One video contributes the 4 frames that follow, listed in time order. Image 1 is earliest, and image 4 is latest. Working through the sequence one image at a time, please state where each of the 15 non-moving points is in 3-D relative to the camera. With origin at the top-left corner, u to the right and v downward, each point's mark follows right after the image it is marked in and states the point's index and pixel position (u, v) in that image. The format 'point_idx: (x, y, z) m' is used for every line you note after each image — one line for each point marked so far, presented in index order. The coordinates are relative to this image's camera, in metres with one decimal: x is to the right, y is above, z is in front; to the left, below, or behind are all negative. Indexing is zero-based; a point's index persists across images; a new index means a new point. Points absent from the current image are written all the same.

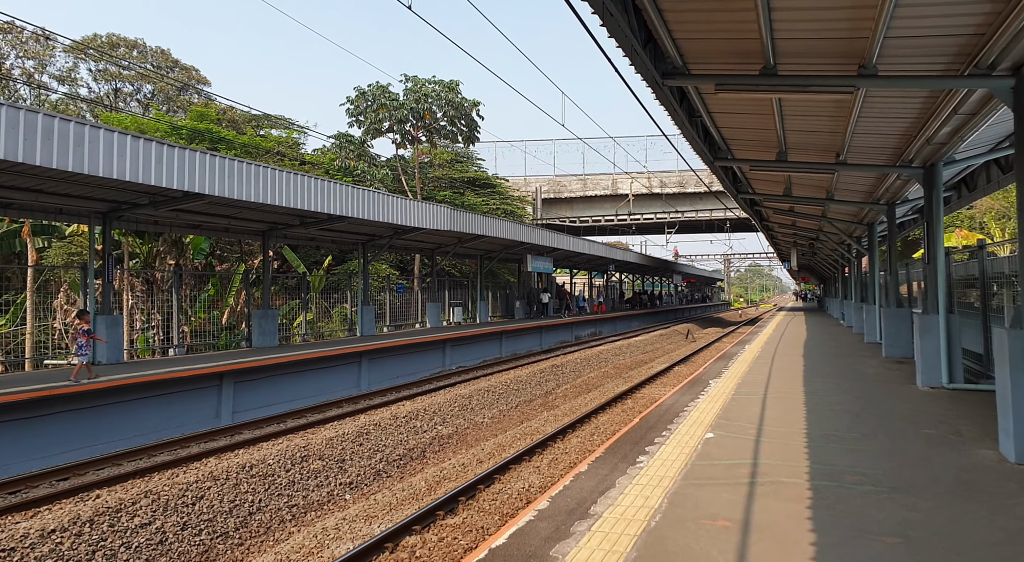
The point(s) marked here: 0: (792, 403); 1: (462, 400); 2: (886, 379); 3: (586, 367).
0: (+3.3, -1.5, +8.0) m
1: (-1.0, -2.4, +13.1) m
2: (+5.6, -1.5, +9.9) m
3: (+2.2, -2.6, +19.9) m
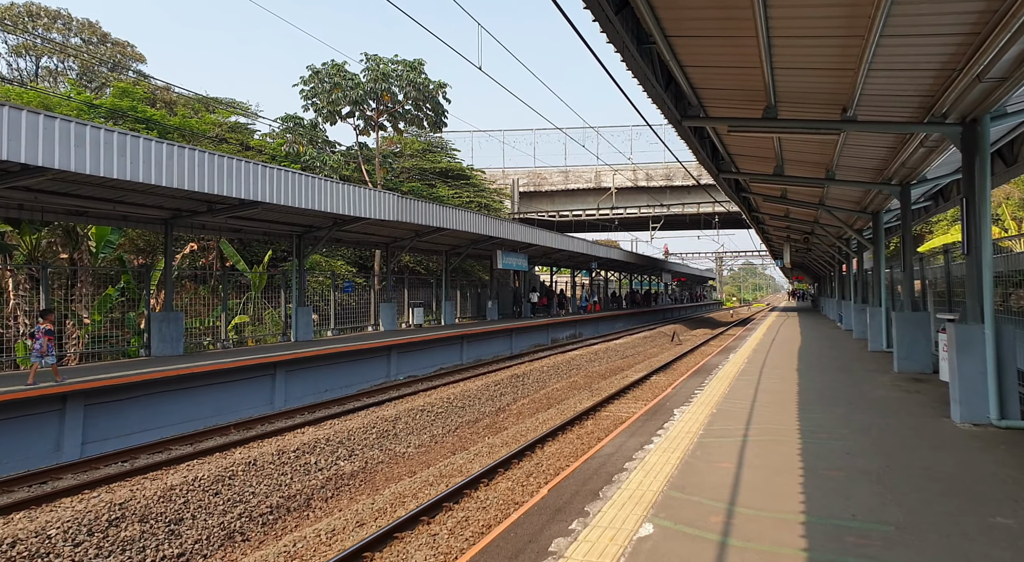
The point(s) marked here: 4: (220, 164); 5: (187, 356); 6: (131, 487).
0: (+2.3, -1.5, +5.7) m
1: (-2.1, -2.3, +10.7) m
2: (+4.5, -1.5, +7.6) m
3: (+1.1, -2.6, +17.6) m
4: (-5.6, +2.2, +12.6) m
5: (-7.1, -1.6, +14.4) m
6: (-4.1, -2.2, +7.0) m
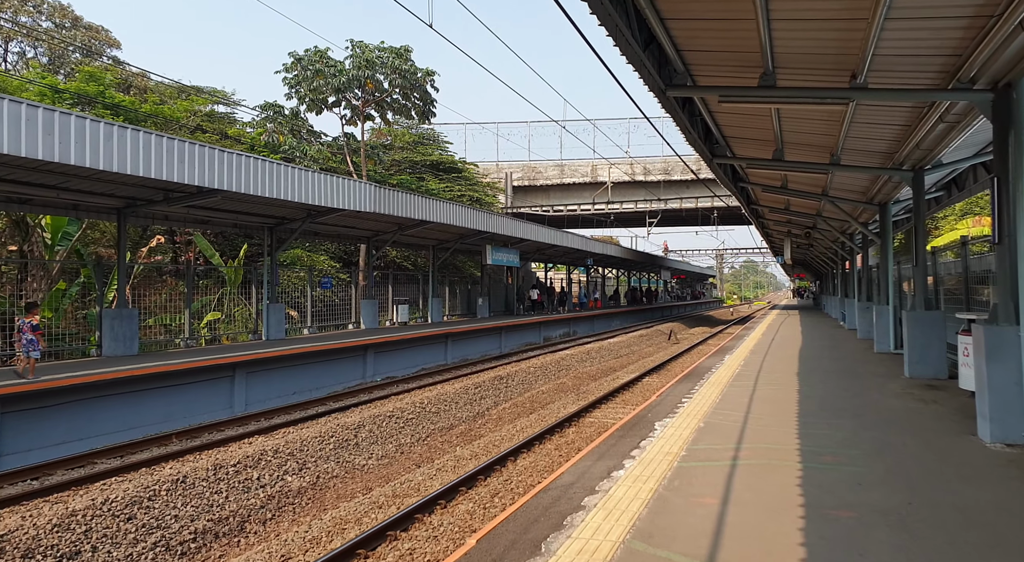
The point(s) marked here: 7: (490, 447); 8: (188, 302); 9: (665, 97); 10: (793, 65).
0: (+1.9, -1.4, +4.7) m
1: (-2.5, -2.3, +9.8) m
2: (+4.1, -1.4, +6.7) m
3: (+0.7, -2.5, +16.7) m
4: (-6.0, +2.3, +11.6) m
5: (-7.5, -1.5, +13.4) m
6: (-4.5, -2.1, +6.1) m
7: (-0.3, -2.5, +9.8) m
8: (-7.9, -0.5, +16.3) m
9: (+1.7, +2.0, +7.1) m
10: (+2.6, +2.0, +6.2) m
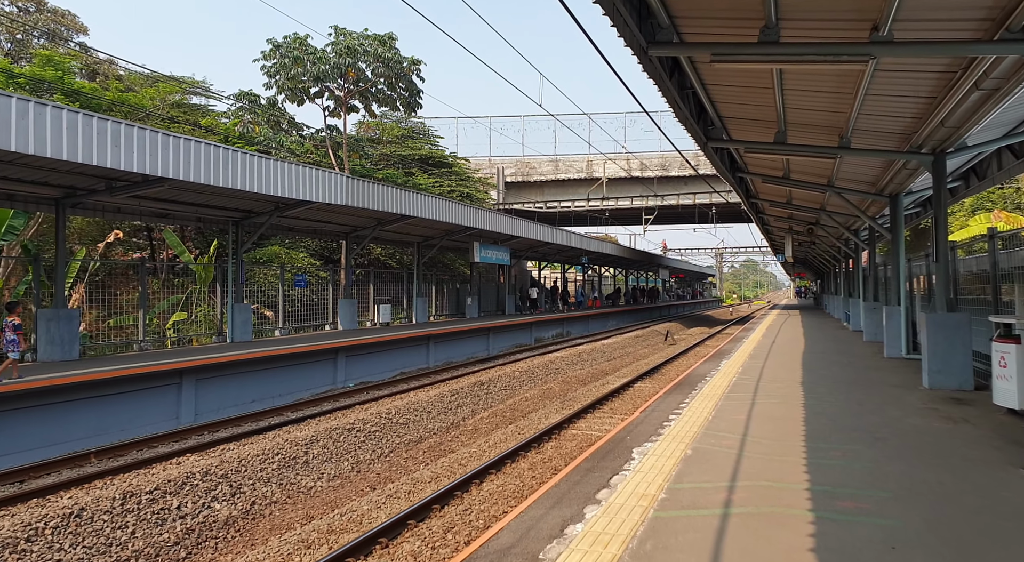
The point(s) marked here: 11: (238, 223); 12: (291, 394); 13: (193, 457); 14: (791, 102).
0: (+1.5, -1.4, +3.7) m
1: (-2.9, -2.2, +8.7) m
2: (+3.7, -1.4, +5.6) m
3: (+0.3, -2.4, +15.6) m
4: (-6.4, +2.4, +10.5) m
5: (-7.9, -1.5, +12.3) m
6: (-4.9, -2.1, +5.0) m
7: (-0.7, -2.4, +8.8) m
8: (-8.3, -0.5, +15.2) m
9: (+1.2, +2.0, +6.0) m
10: (+2.2, +2.0, +5.1) m
11: (-6.7, +1.4, +16.3) m
12: (-4.4, -2.2, +13.0) m
13: (-3.9, -2.1, +8.1) m
14: (+3.1, +1.9, +7.3) m
